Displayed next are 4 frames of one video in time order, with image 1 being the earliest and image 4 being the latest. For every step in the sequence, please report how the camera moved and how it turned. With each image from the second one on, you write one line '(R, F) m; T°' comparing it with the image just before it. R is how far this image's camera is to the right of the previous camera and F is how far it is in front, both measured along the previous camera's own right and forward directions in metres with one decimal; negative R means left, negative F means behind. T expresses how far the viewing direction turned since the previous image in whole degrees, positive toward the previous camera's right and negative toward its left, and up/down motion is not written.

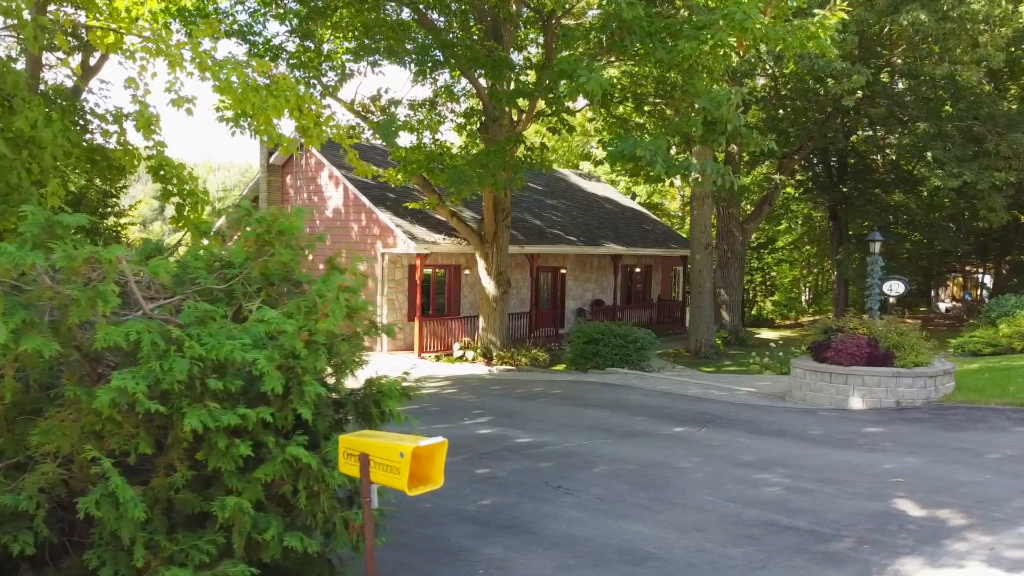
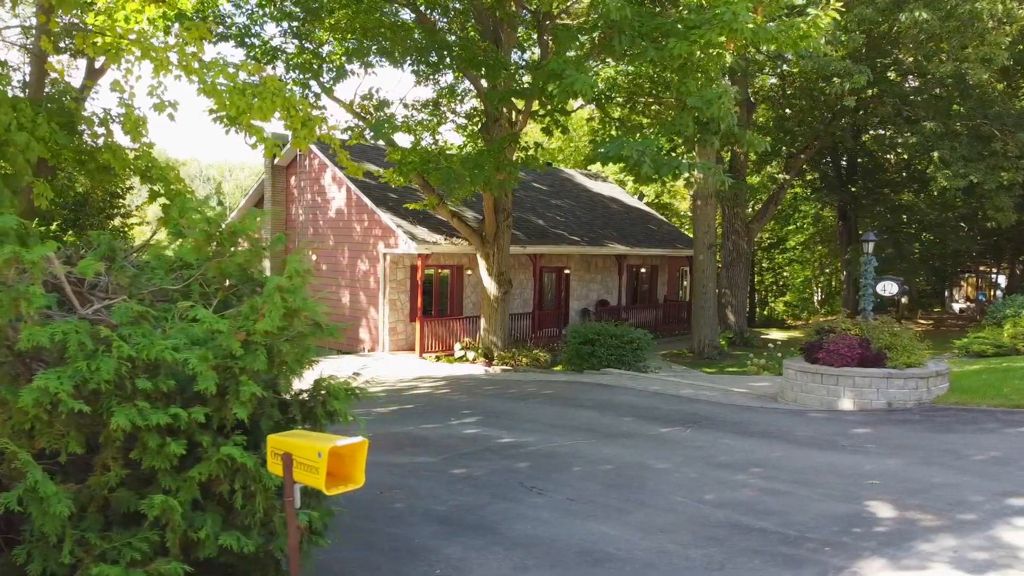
(+0.2, 0.0) m; -1°
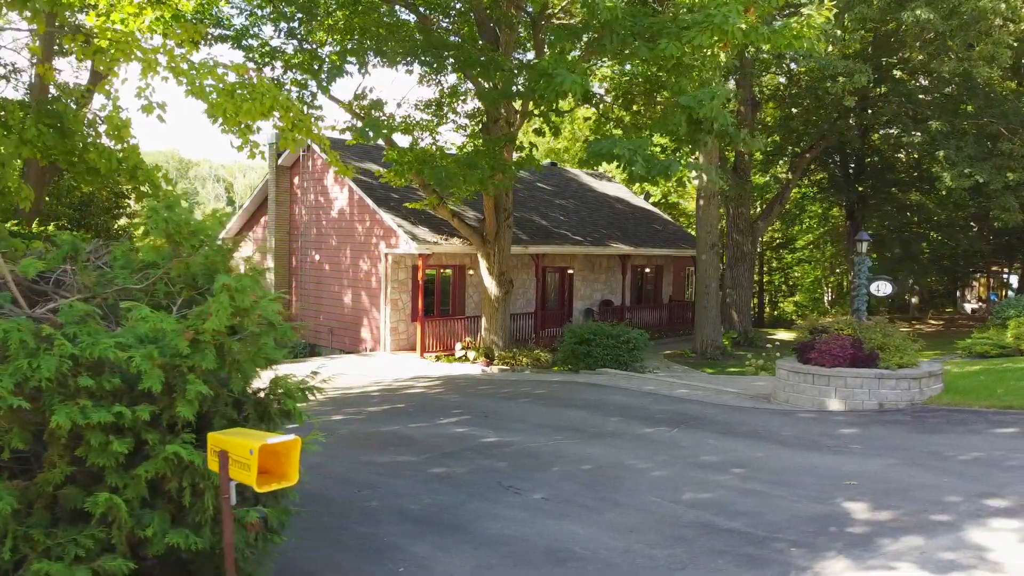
(+0.2, 0.0) m; -1°
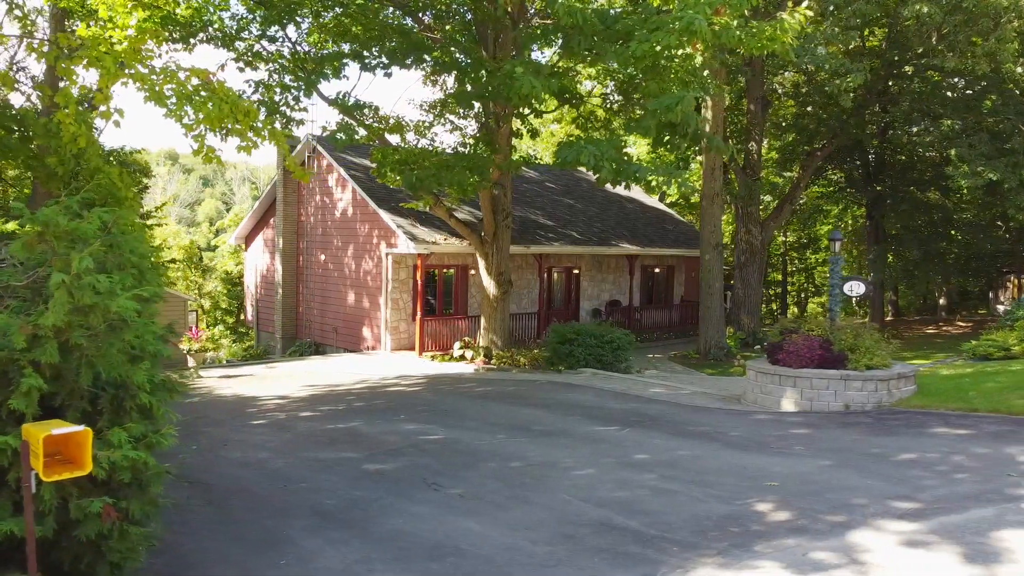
(+0.6, 0.0) m; -3°
